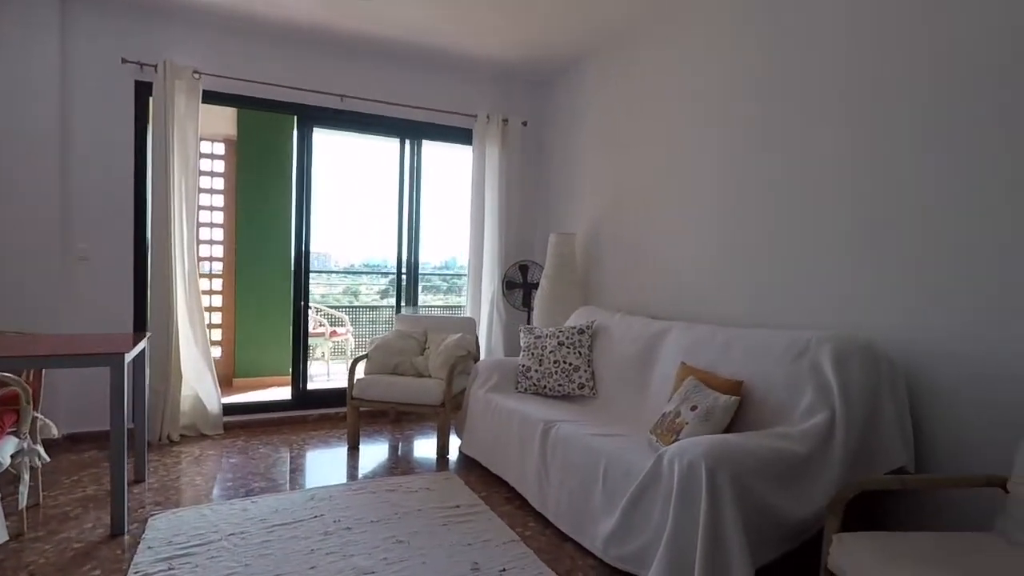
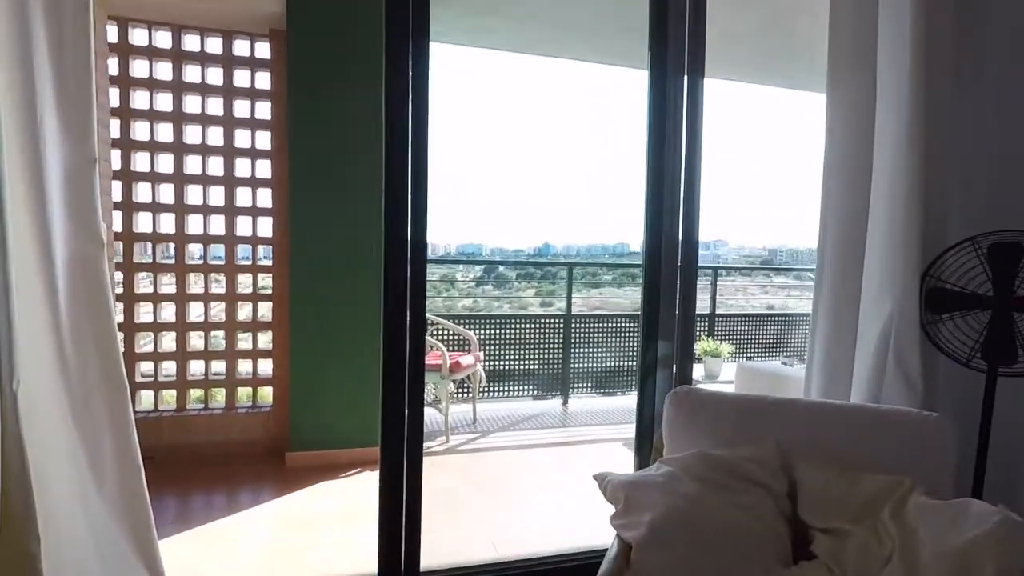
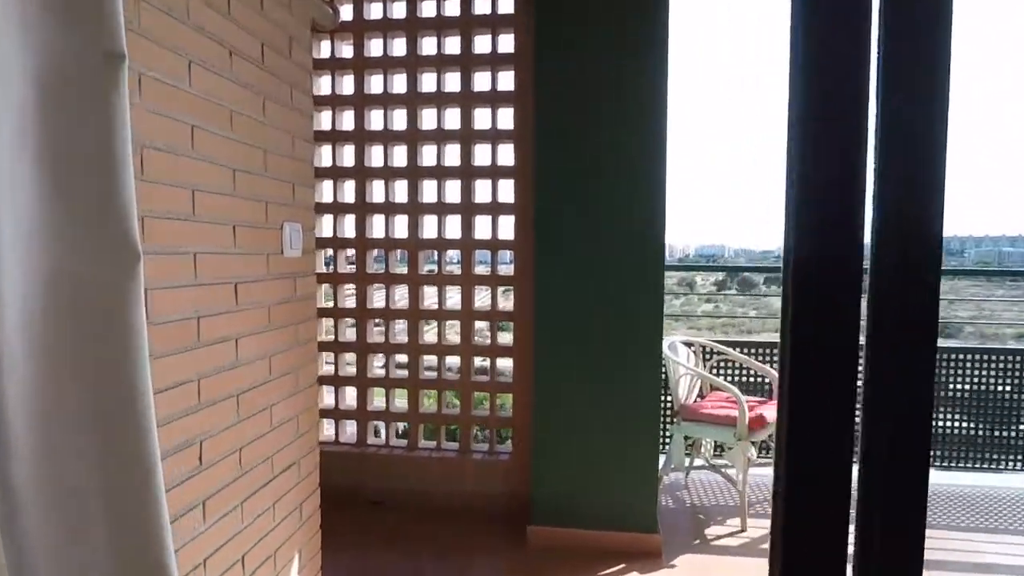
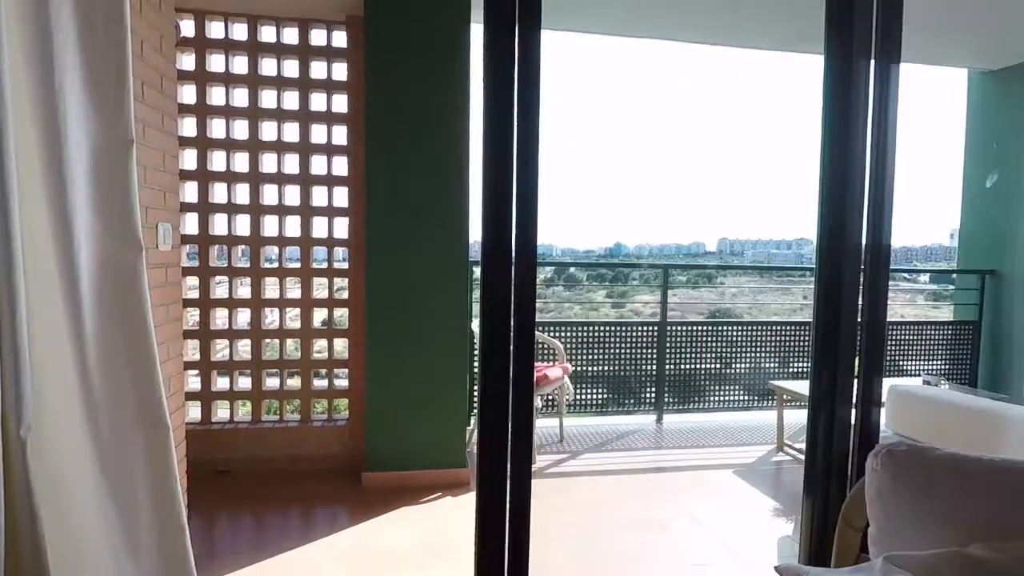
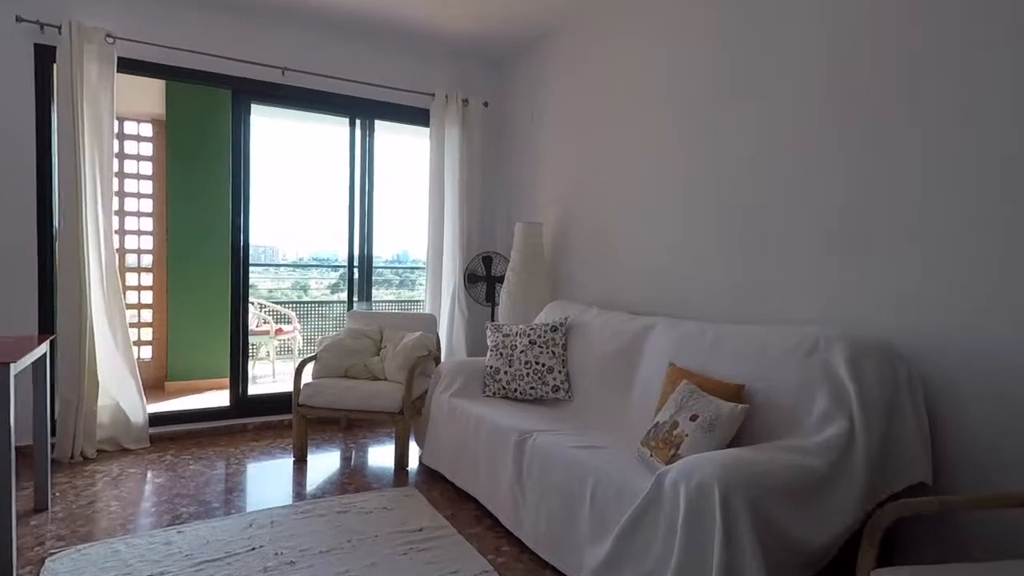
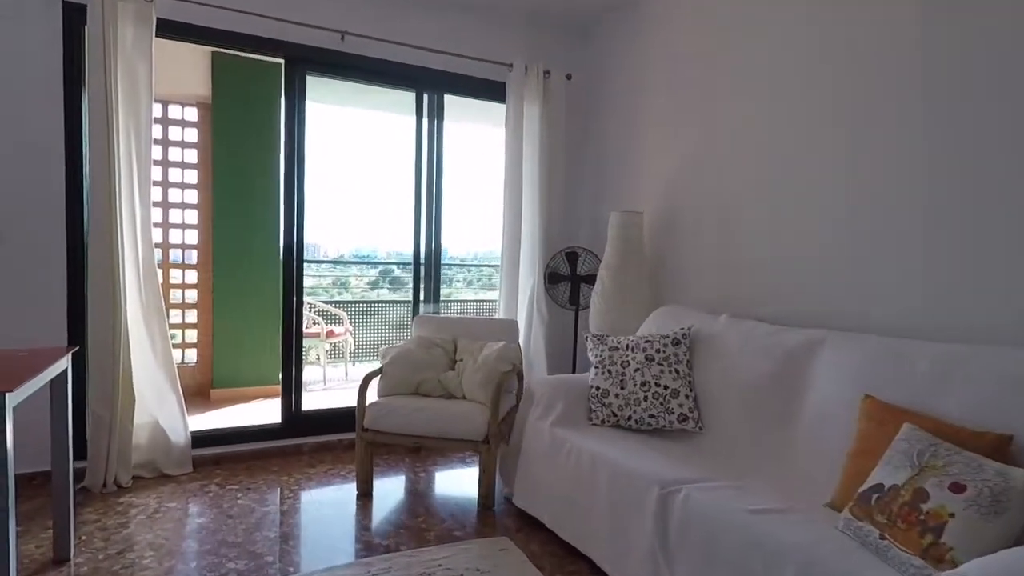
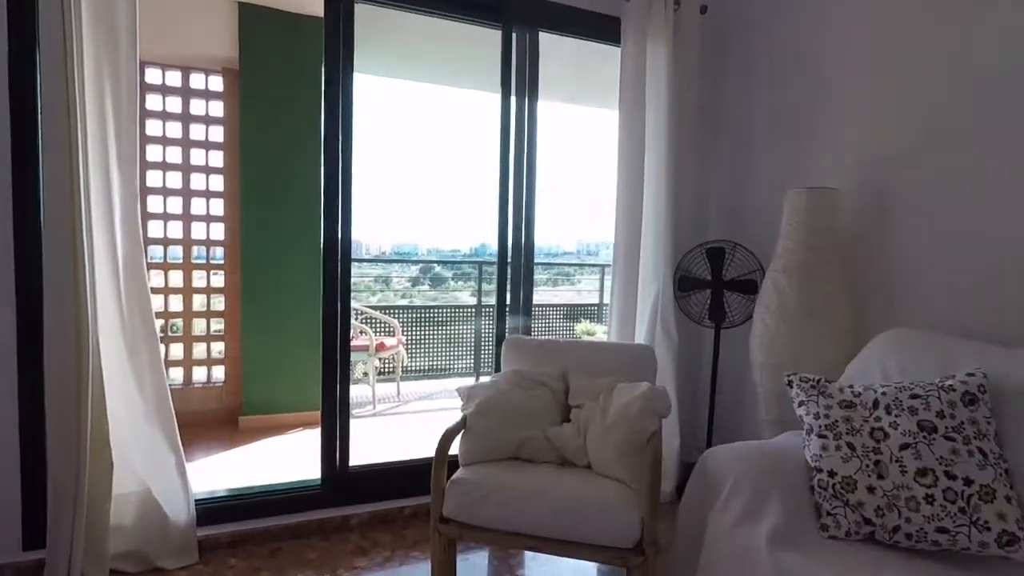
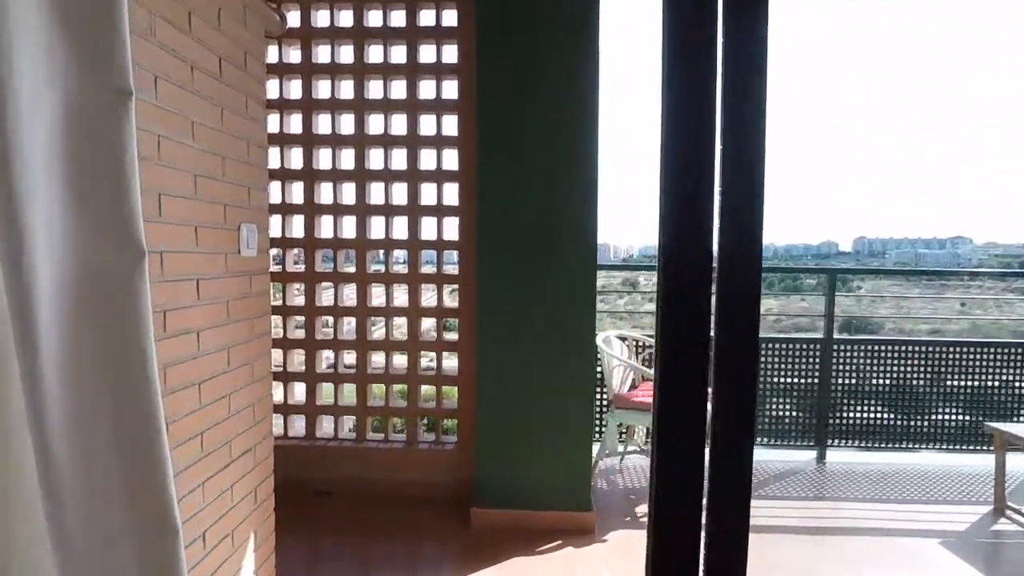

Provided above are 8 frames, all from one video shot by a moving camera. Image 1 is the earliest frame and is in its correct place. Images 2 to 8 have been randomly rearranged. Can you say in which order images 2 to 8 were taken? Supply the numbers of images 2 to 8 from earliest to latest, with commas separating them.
5, 6, 7, 2, 4, 8, 3
